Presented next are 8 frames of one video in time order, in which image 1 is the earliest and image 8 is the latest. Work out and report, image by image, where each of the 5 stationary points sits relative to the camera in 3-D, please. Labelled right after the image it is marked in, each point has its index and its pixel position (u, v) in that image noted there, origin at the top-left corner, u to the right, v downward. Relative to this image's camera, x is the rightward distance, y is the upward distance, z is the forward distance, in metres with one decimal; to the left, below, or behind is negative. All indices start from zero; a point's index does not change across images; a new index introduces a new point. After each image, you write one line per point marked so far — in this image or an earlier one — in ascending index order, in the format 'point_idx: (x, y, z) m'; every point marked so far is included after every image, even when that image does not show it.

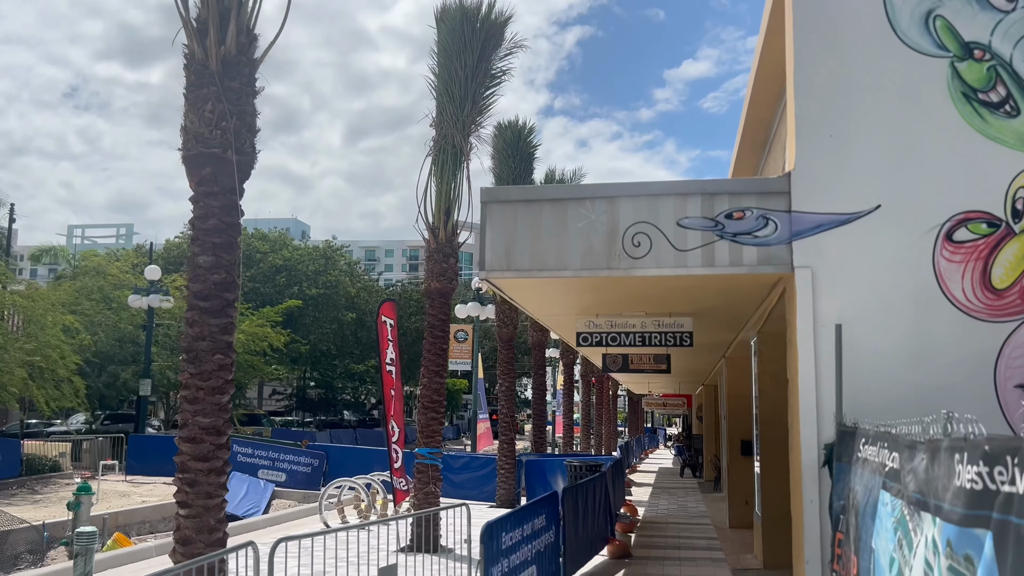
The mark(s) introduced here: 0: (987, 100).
0: (+3.7, +1.5, +6.9) m
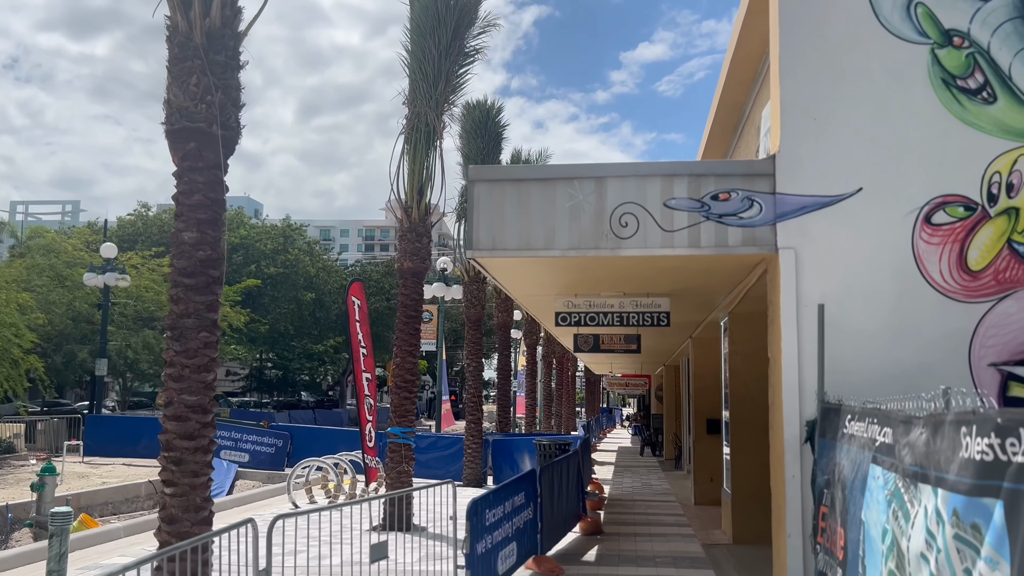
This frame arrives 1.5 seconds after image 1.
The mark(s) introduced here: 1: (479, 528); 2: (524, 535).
0: (+3.6, +1.6, +7.0) m
1: (-0.3, -2.1, +7.9) m
2: (+0.1, -2.6, +9.4) m
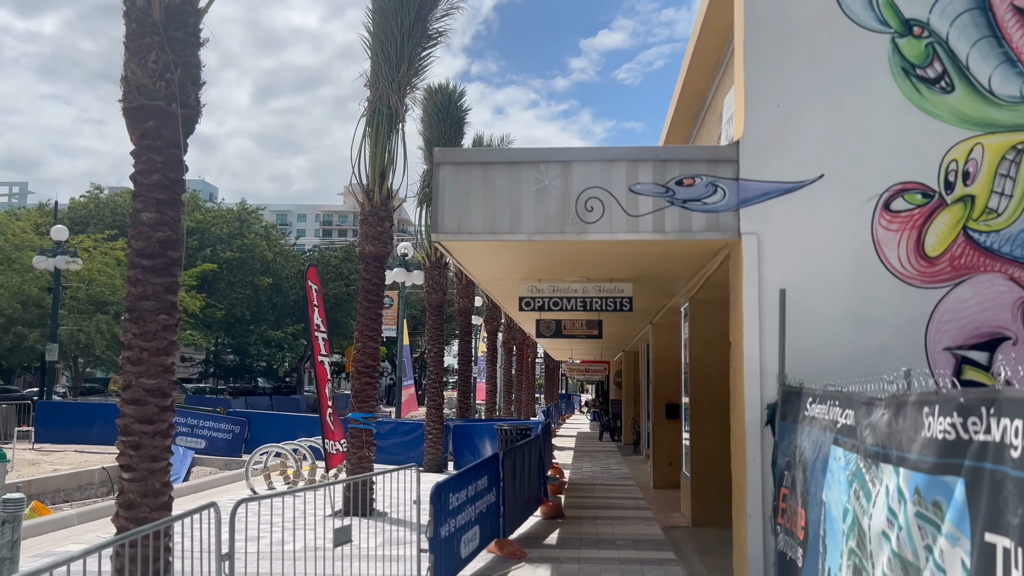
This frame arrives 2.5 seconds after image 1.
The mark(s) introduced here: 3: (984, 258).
0: (+3.3, +1.7, +7.2) m
1: (-0.6, -2.0, +7.9) m
2: (-0.3, -2.5, +9.5) m
3: (+3.7, +0.2, +6.9) m
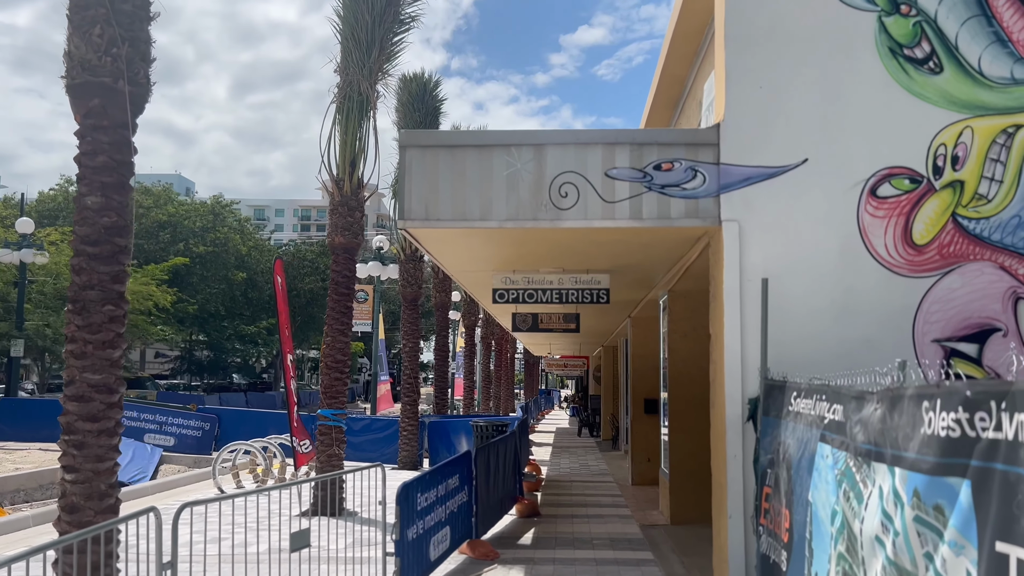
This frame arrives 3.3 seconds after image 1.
0: (+3.1, +1.8, +6.9) m
1: (-0.9, -1.9, +7.5) m
2: (-0.5, -2.4, +9.1) m
3: (+3.4, +0.3, +6.6) m
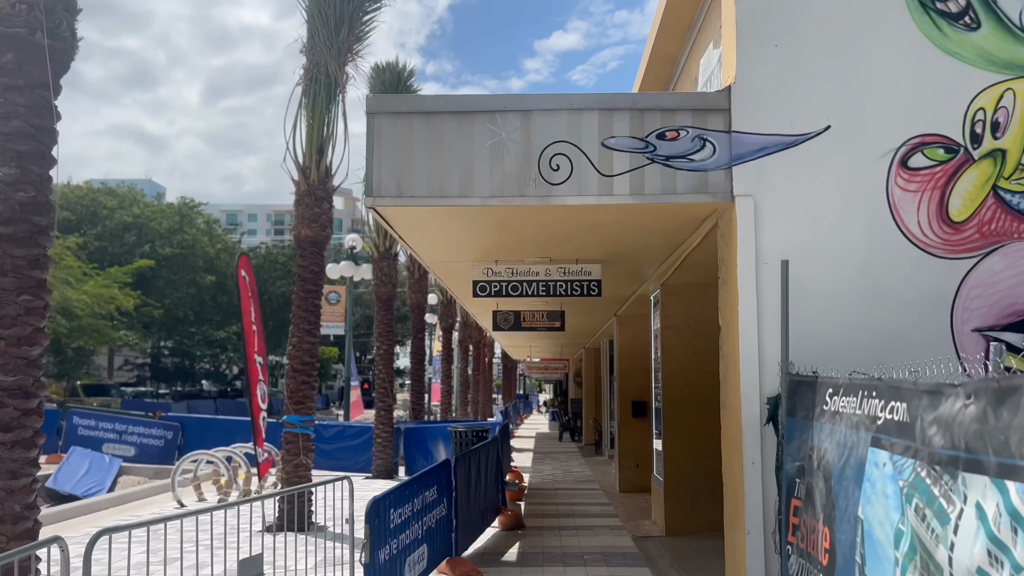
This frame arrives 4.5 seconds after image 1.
0: (+3.0, +1.9, +6.1) m
1: (-1.0, -1.8, +6.6) m
2: (-0.7, -2.3, +8.2) m
3: (+3.3, +0.4, +5.9) m
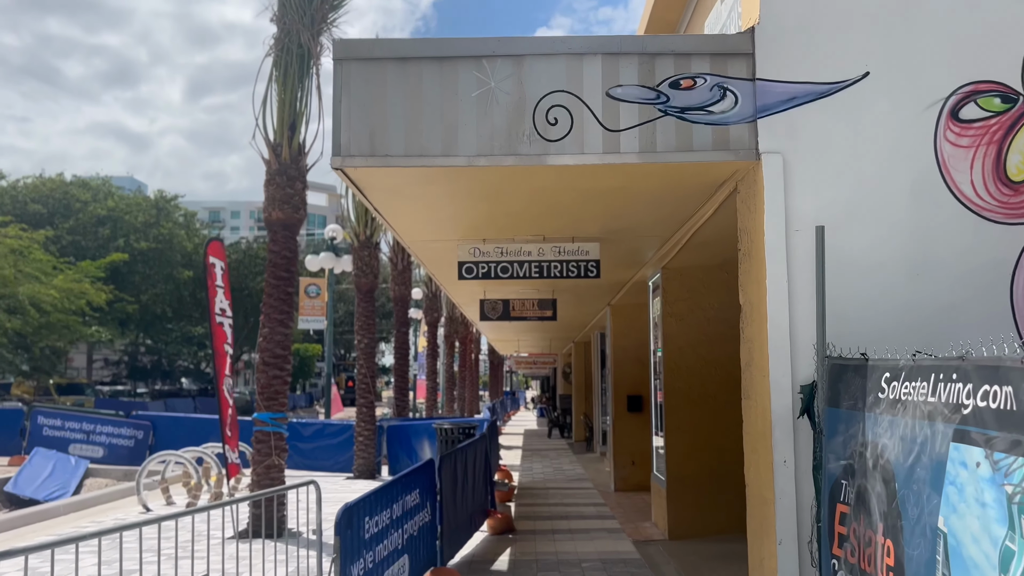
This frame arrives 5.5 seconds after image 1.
0: (+2.9, +2.1, +5.3) m
1: (-1.0, -1.7, +5.8) m
2: (-0.8, -2.1, +7.4) m
3: (+3.3, +0.6, +5.1) m
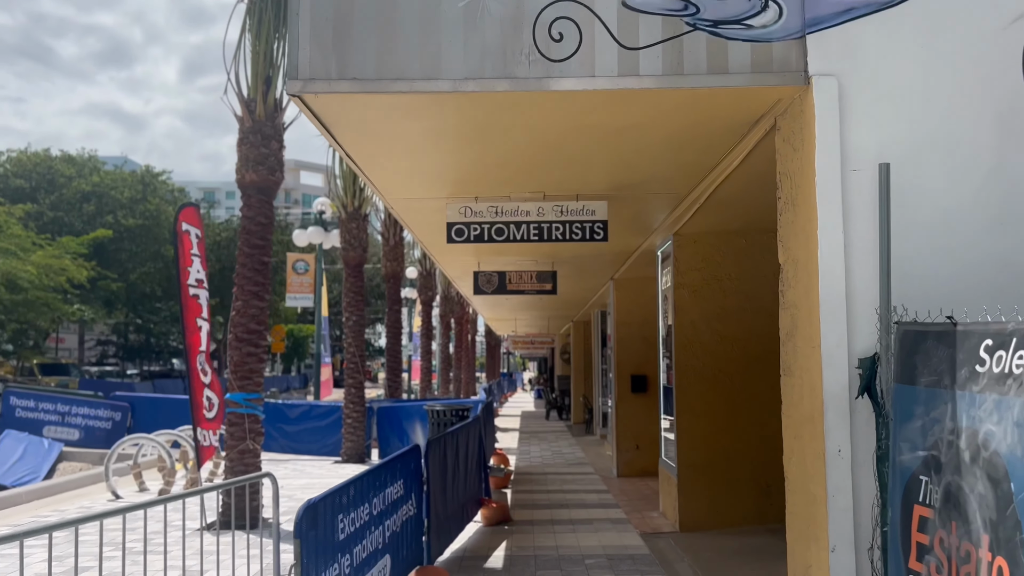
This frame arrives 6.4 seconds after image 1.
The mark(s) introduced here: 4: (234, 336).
0: (+2.9, +2.3, +4.3) m
1: (-1.0, -1.4, +4.9) m
2: (-0.8, -1.9, +6.5) m
3: (+3.3, +0.8, +4.1) m
4: (-3.1, -0.5, +10.0) m
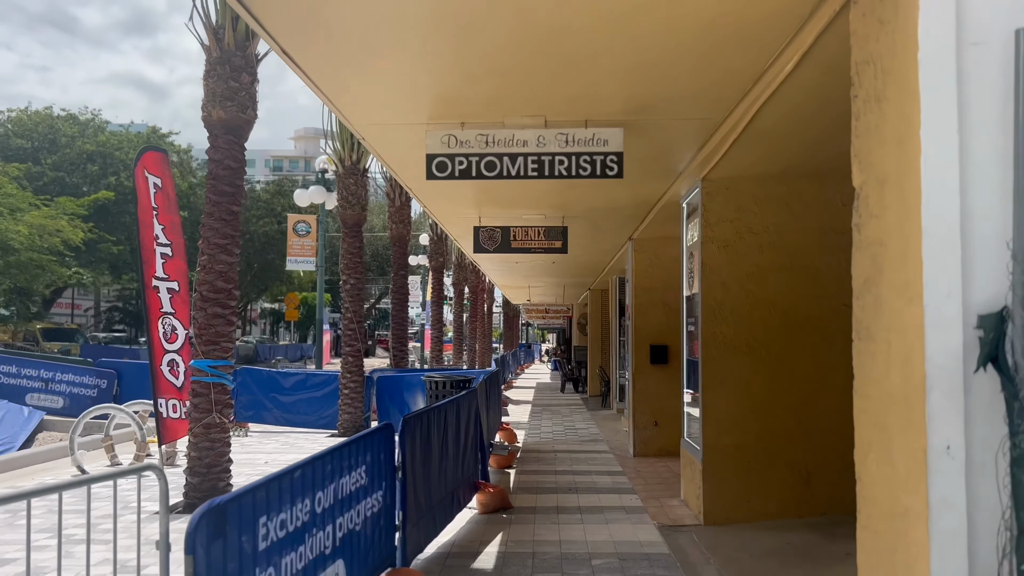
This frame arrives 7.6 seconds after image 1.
0: (+2.8, +2.6, +2.9) m
1: (-1.2, -1.1, +3.7) m
2: (-0.9, -1.5, +5.3) m
3: (+3.2, +1.1, +2.8) m
4: (-3.1, 0.0, +8.8) m
